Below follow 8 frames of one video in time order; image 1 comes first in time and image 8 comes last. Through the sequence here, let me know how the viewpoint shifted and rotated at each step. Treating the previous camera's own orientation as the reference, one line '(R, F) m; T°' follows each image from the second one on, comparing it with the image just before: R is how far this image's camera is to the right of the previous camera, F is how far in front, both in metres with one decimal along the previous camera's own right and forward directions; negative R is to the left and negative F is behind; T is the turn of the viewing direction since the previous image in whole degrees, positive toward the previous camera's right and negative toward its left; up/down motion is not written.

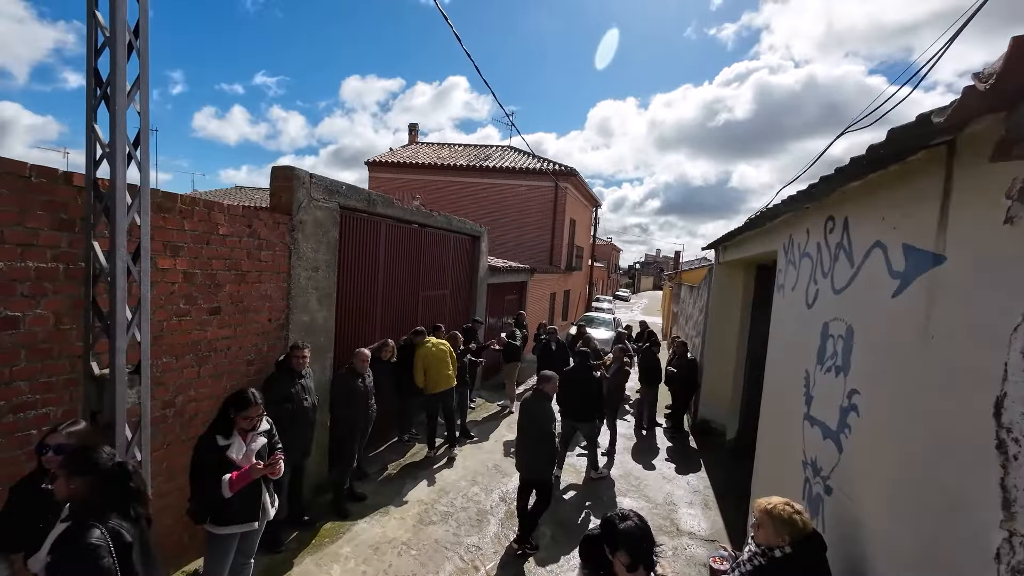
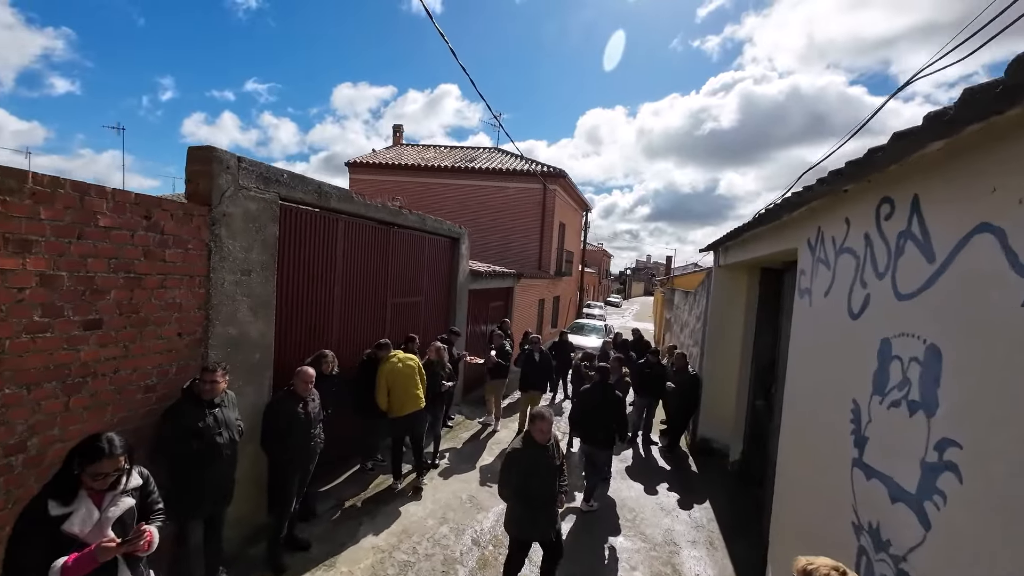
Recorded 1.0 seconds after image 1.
(+0.2, +0.7) m; +1°
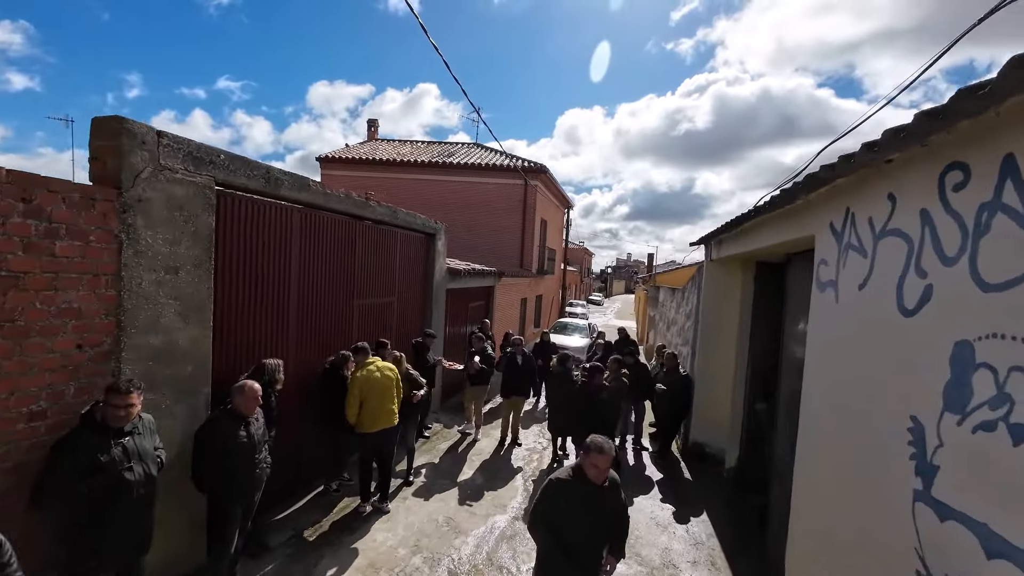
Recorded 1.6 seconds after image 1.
(0.0, +0.5) m; +2°
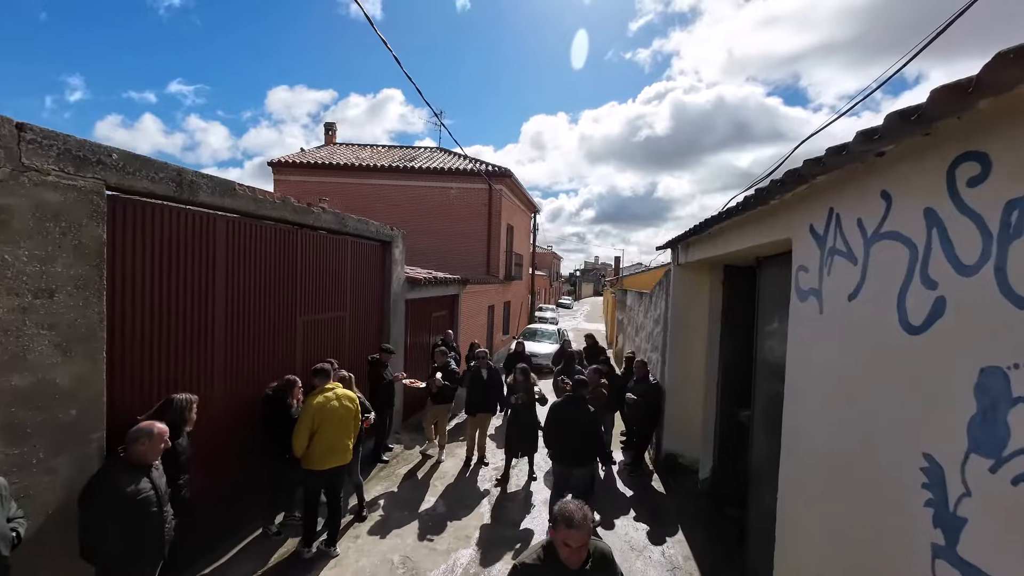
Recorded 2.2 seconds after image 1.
(+0.1, +0.4) m; +4°
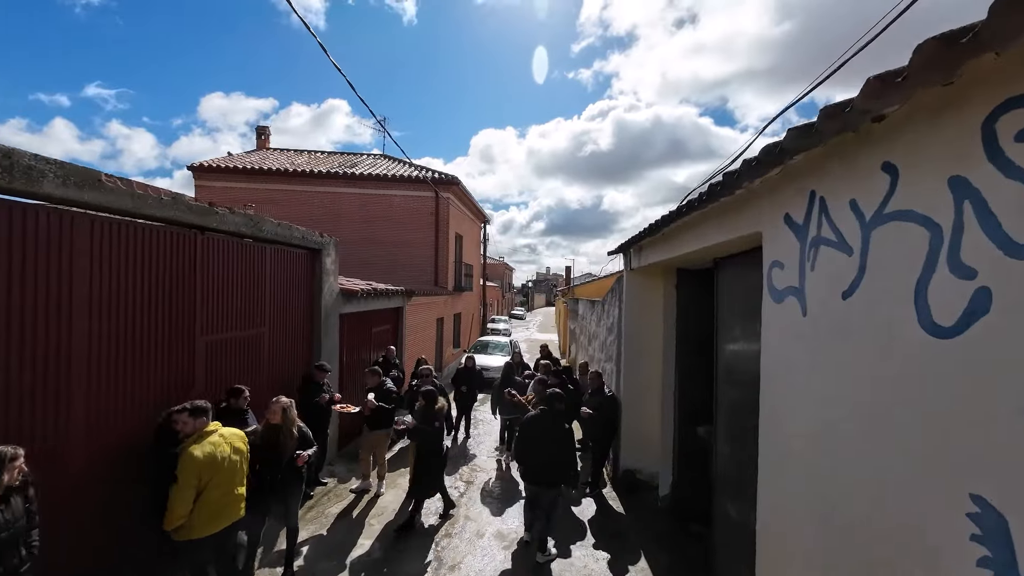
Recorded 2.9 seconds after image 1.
(+0.1, +0.5) m; +6°
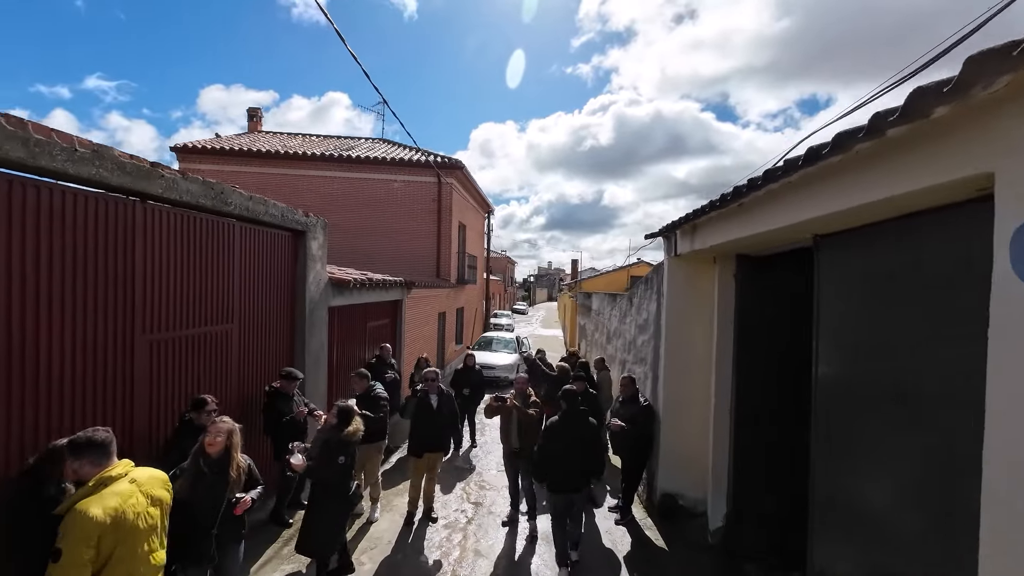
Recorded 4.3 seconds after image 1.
(-0.2, +0.9) m; 0°
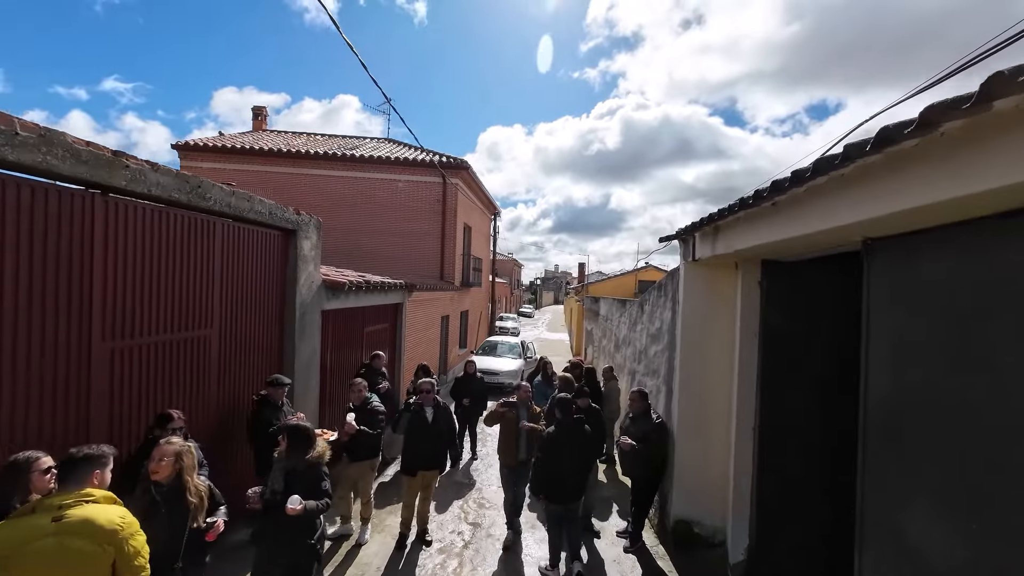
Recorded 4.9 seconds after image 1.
(0.0, +0.4) m; -1°
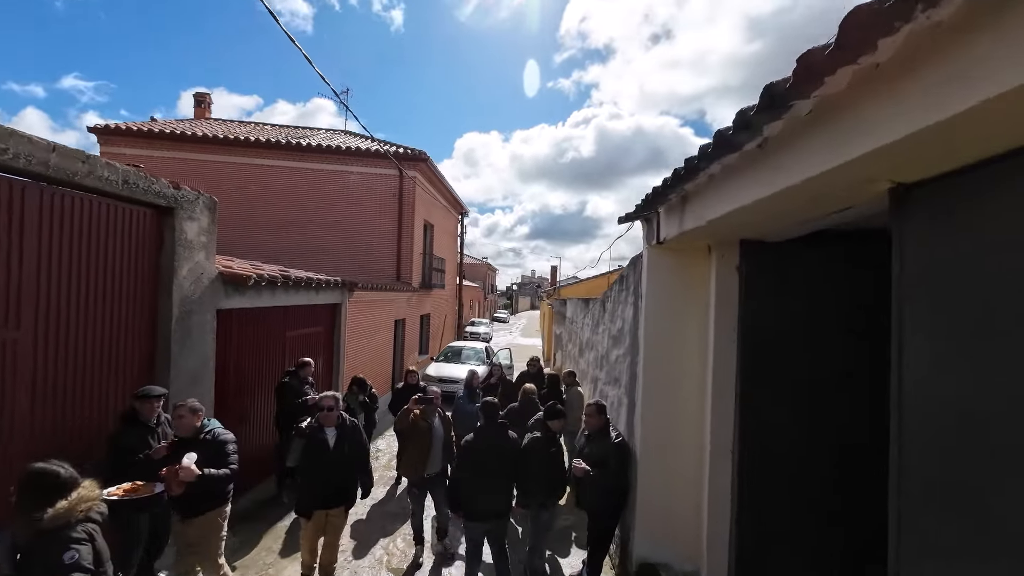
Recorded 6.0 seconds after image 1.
(+0.4, +0.9) m; +3°
